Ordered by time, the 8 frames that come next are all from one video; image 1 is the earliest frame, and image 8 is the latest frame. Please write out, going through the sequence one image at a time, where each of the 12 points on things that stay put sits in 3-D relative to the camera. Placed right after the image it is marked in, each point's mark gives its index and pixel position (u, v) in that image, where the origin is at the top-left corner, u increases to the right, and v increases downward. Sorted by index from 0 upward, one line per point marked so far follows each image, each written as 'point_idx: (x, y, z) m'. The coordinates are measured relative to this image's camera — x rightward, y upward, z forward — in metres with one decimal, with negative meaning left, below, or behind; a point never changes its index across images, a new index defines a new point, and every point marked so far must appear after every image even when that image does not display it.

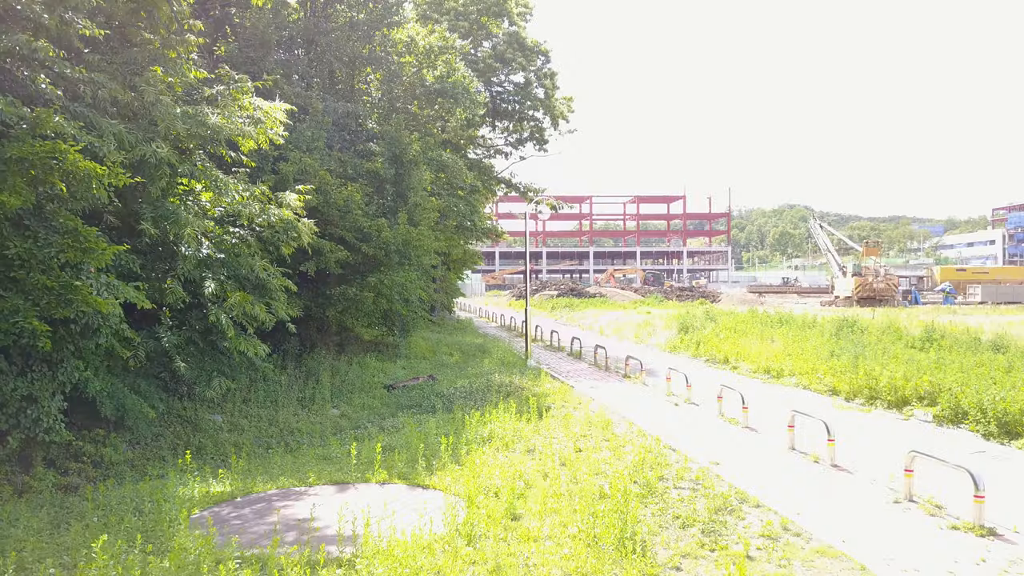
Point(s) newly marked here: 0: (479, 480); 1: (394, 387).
0: (-0.3, -1.9, +8.0) m
1: (-2.2, -1.8, +15.1) m
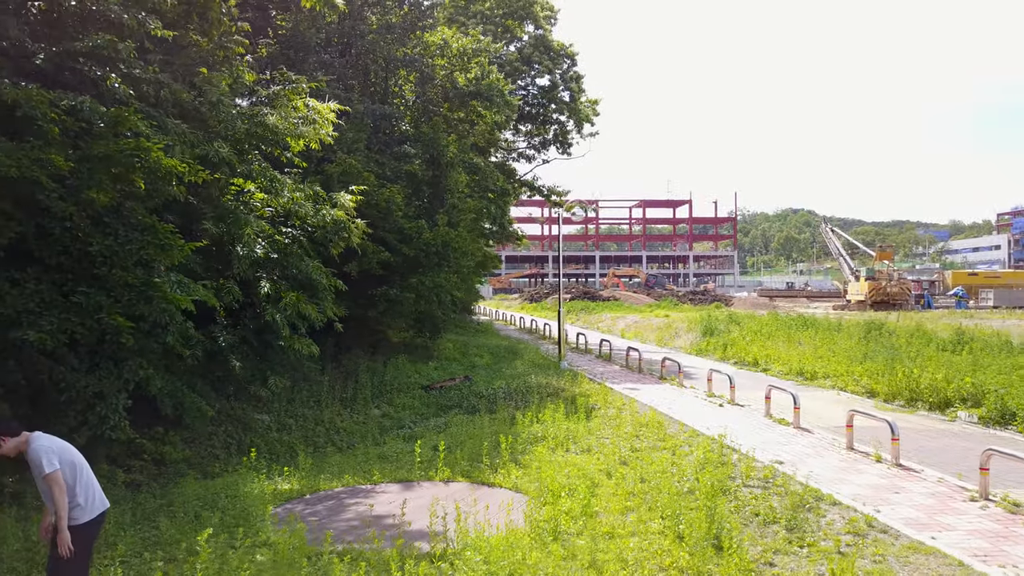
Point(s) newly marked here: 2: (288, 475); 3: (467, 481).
0: (+0.3, -1.9, +8.1) m
1: (-1.5, -1.8, +15.1) m
2: (-2.4, -2.0, +8.7) m
3: (-0.5, -2.0, +8.5) m
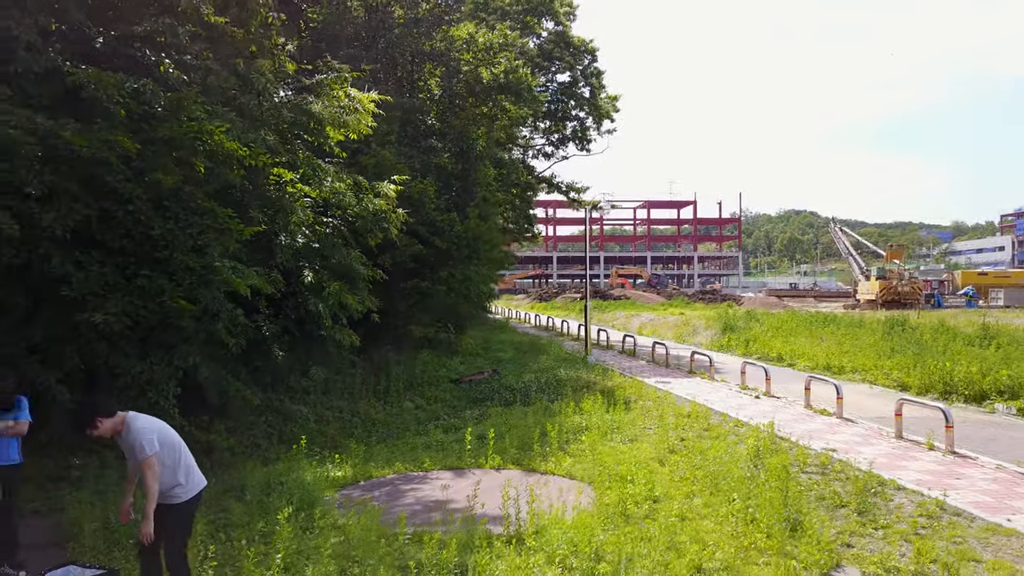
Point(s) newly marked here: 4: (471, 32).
0: (+0.9, -1.7, +8.1) m
1: (-0.9, -1.7, +15.1) m
2: (-1.8, -1.8, +8.7) m
3: (+0.1, -1.9, +8.5) m
4: (-0.9, +5.5, +17.5) m
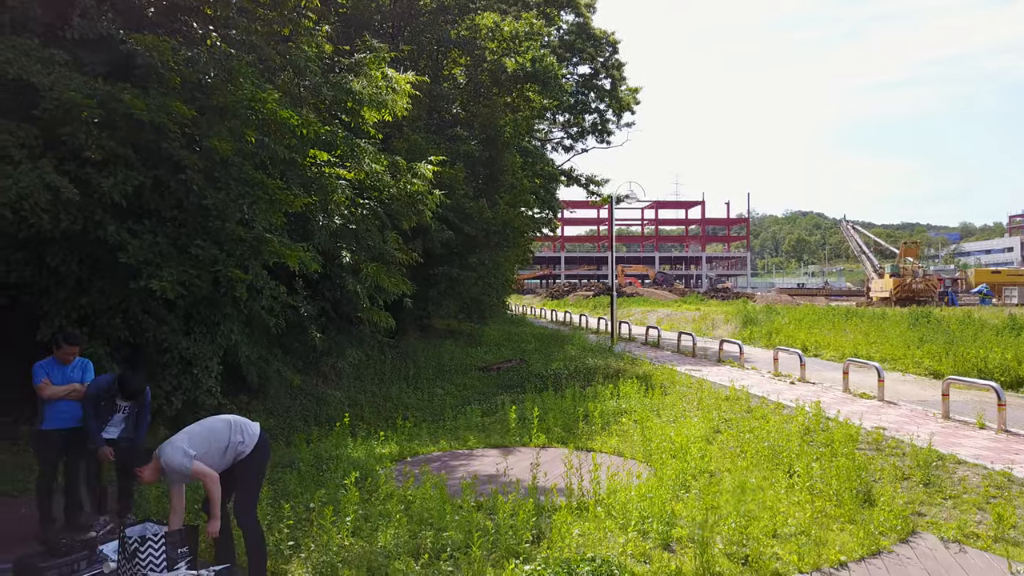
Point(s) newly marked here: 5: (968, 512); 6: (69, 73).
0: (+1.3, -1.5, +8.0) m
1: (-0.4, -1.5, +15.0) m
2: (-1.4, -1.6, +8.6) m
3: (+0.5, -1.6, +8.4) m
4: (-0.3, +5.7, +17.4) m
5: (+3.1, -1.5, +5.6) m
6: (-3.3, +1.6, +6.1) m
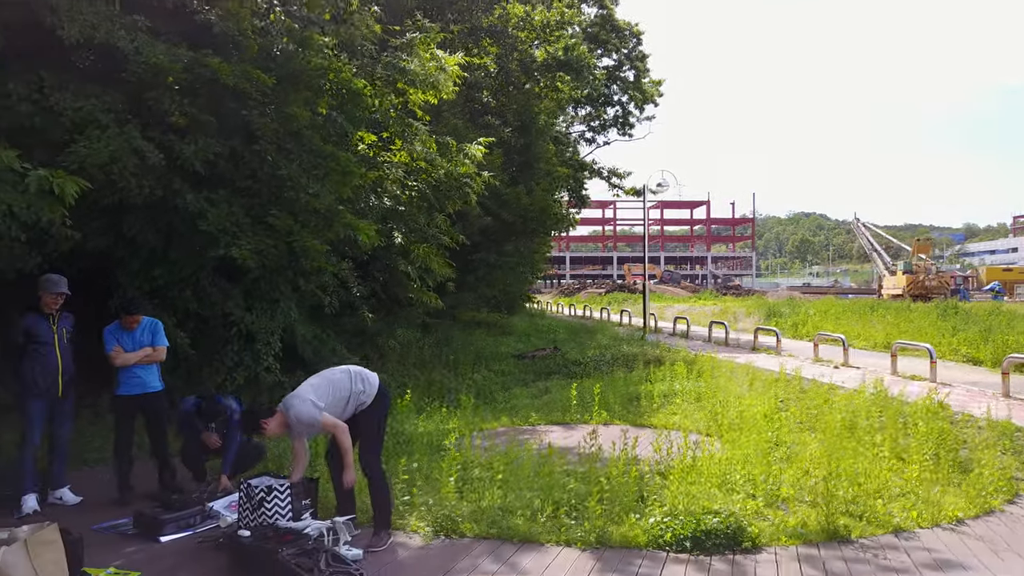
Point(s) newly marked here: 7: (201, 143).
0: (+2.0, -1.3, +7.9) m
1: (+0.2, -1.3, +15.0) m
2: (-0.7, -1.4, +8.6) m
3: (+1.2, -1.4, +8.3) m
4: (+0.3, +5.9, +17.4) m
5: (+3.7, -1.3, +5.5) m
6: (-2.7, +1.9, +6.1) m
7: (-2.4, +1.1, +6.2) m
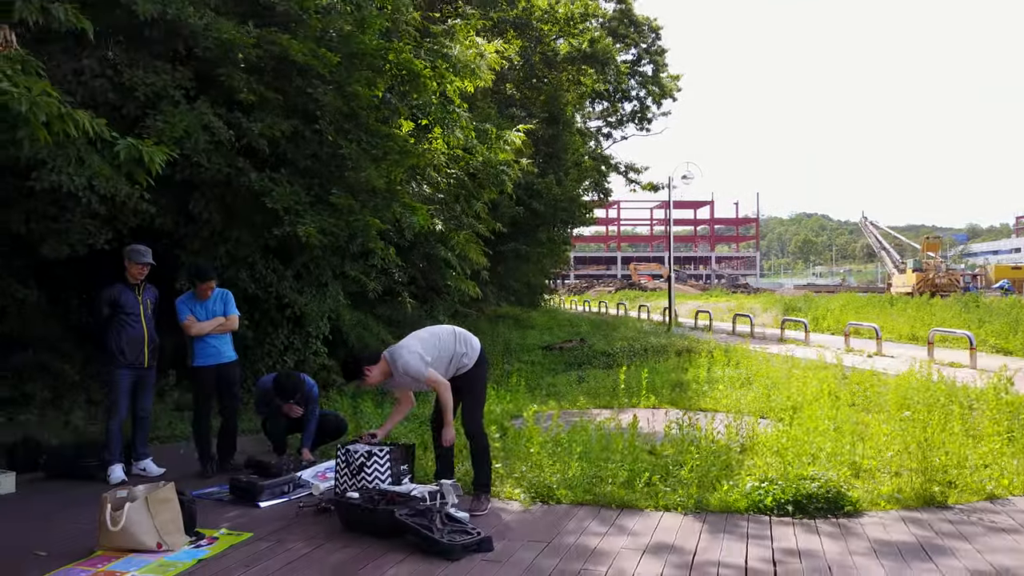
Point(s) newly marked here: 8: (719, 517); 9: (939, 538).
0: (+2.5, -1.1, +7.9) m
1: (+0.7, -1.1, +15.0) m
2: (-0.2, -1.2, +8.6) m
3: (+1.7, -1.2, +8.3) m
4: (+0.8, +6.1, +17.4) m
5: (+4.2, -1.1, +5.5) m
6: (-2.2, +2.0, +6.1) m
7: (-1.9, +1.3, +6.2) m
8: (+1.0, -1.1, +4.0) m
9: (+1.9, -1.1, +3.7) m
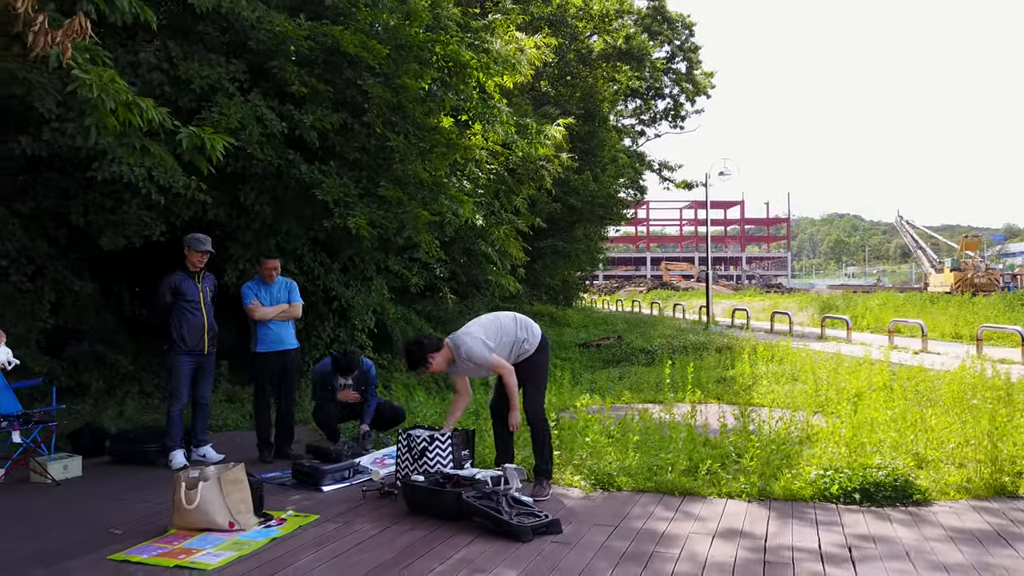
0: (+2.9, -1.0, +7.8) m
1: (+1.4, -1.1, +14.9) m
2: (+0.2, -1.1, +8.6) m
3: (+2.1, -1.1, +8.3) m
4: (+1.6, +6.1, +17.3) m
5: (+4.6, -1.0, +5.4) m
6: (-1.8, +2.1, +6.1) m
7: (-1.5, +1.3, +6.3) m
8: (+1.3, -1.0, +4.0) m
9: (+2.2, -1.0, +3.6) m
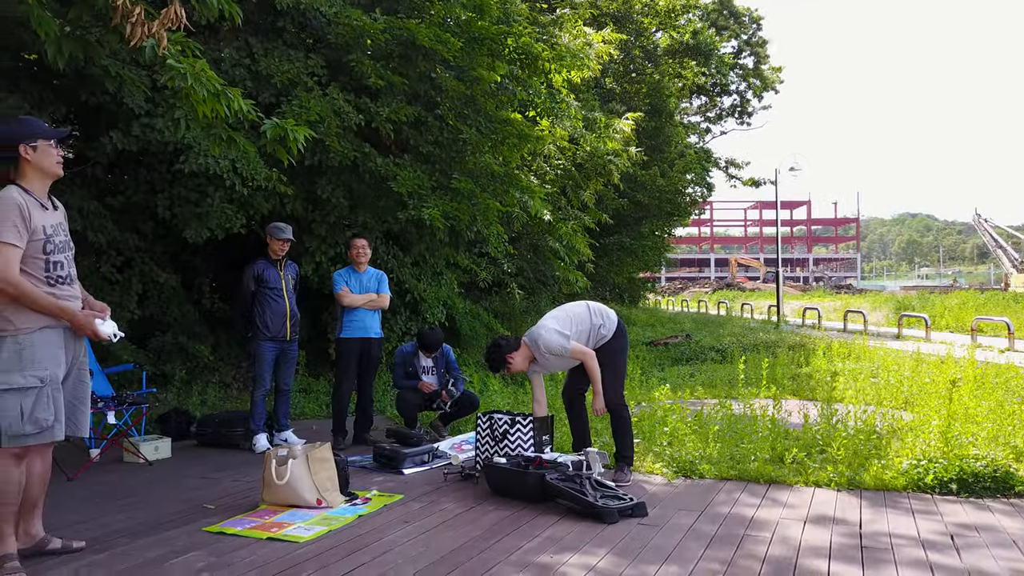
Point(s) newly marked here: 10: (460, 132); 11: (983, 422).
0: (+3.6, -0.9, +7.6) m
1: (+2.6, -1.0, +14.8) m
2: (+1.0, -1.1, +8.5) m
3: (+2.8, -1.1, +8.1) m
4: (+2.9, +6.2, +17.2) m
5: (+5.1, -0.9, +5.0) m
6: (-1.3, +2.2, +6.3) m
7: (-0.9, +1.4, +6.3) m
8: (+1.7, -1.0, +3.8) m
9: (+2.6, -1.0, +3.4) m
10: (-0.4, +1.3, +6.9) m
11: (+2.9, -0.9, +5.0) m
